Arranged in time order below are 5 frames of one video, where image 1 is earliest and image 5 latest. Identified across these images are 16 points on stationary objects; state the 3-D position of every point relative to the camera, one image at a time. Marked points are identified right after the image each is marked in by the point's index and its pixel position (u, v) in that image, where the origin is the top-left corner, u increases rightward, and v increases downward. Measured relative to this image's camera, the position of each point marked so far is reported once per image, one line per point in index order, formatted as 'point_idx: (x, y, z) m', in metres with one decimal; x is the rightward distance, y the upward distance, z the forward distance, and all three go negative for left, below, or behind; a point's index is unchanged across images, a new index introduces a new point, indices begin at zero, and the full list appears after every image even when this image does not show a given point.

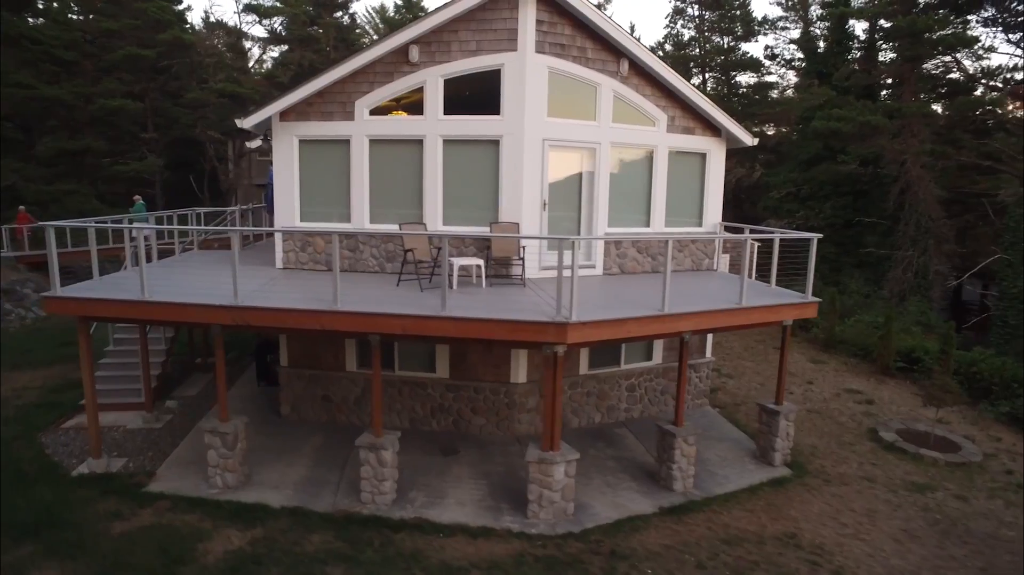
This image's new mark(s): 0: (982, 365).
0: (+10.5, -1.7, +13.6) m
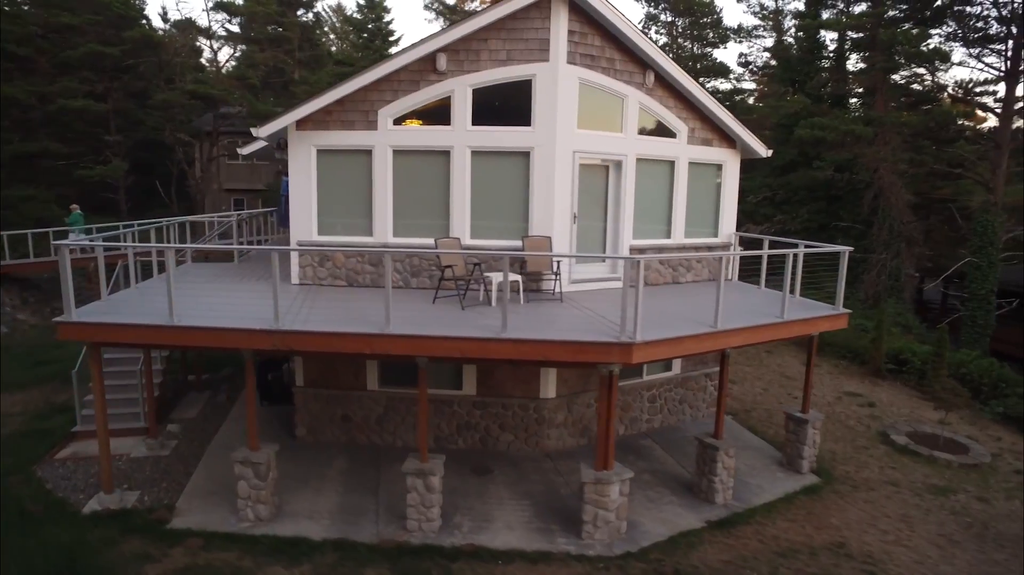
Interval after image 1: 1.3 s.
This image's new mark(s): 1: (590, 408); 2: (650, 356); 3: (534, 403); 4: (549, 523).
0: (+10.7, -1.8, +14.3) m
1: (+1.4, -2.1, +10.8) m
2: (+1.7, -0.8, +7.3) m
3: (+0.4, -1.9, +10.4) m
4: (+0.5, -3.2, +8.3) m
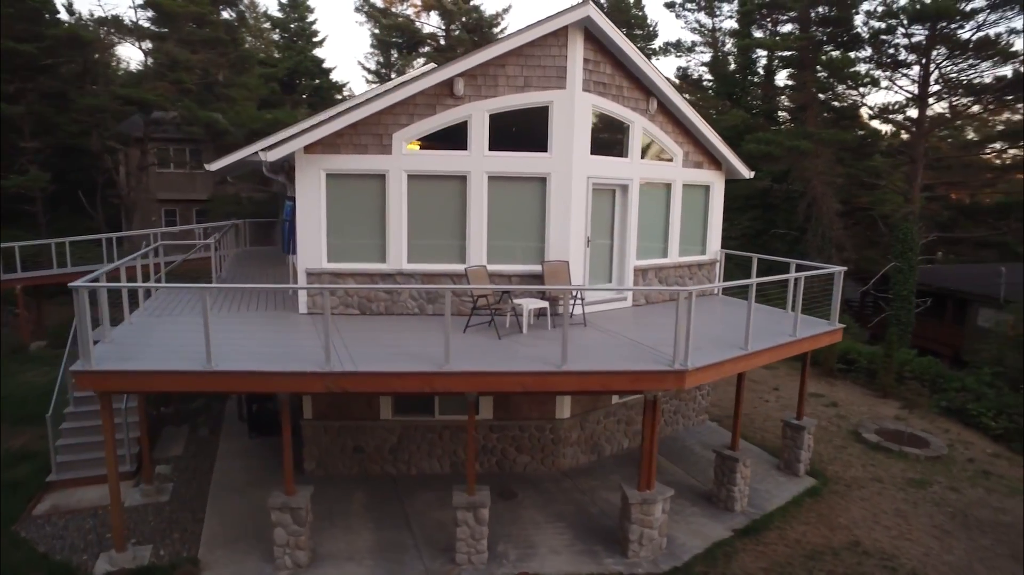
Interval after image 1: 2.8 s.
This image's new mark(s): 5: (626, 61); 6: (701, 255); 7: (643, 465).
0: (+10.3, -2.0, +15.8) m
1: (+1.6, -2.4, +11.1) m
2: (+2.3, -1.2, +7.7) m
3: (+0.6, -2.3, +10.5) m
4: (+1.1, -3.6, +8.5) m
5: (+1.9, +3.8, +10.1) m
6: (+3.9, +0.7, +12.5) m
7: (+1.7, -2.3, +8.1) m
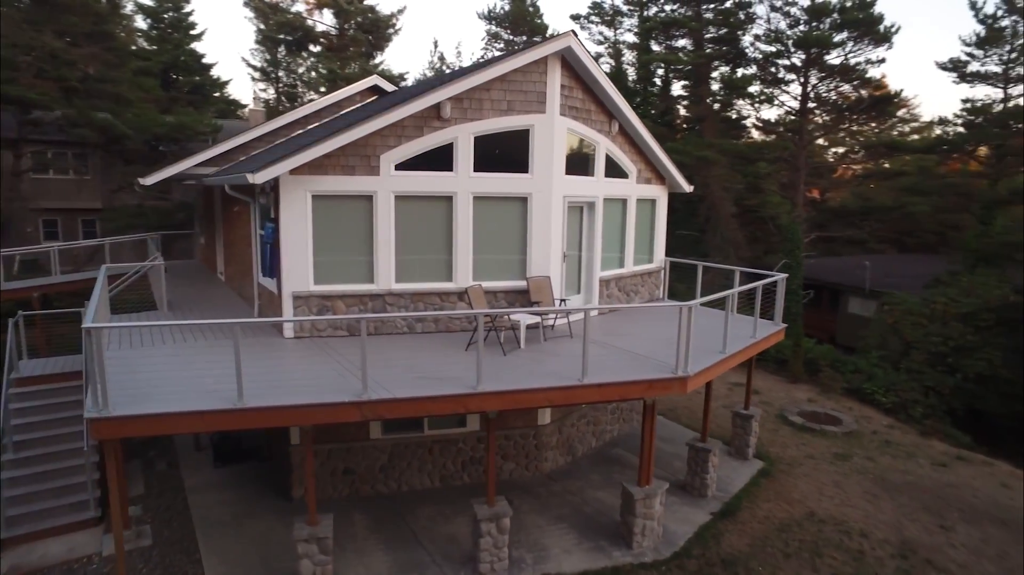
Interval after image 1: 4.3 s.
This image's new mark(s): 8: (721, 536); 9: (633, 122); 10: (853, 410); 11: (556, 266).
0: (+8.8, -1.9, +18.1) m
1: (+1.2, -2.6, +11.8) m
2: (+2.5, -1.3, +8.5) m
3: (+0.4, -2.6, +11.0) m
4: (+1.3, -3.8, +9.2) m
5: (+1.5, +3.6, +10.9) m
6: (+3.0, +0.5, +13.6) m
7: (+1.9, -2.5, +8.9) m
8: (+3.2, -3.8, +9.3) m
9: (+2.3, +3.1, +11.6) m
10: (+8.6, -3.1, +15.4) m
11: (+0.8, +0.4, +10.7) m
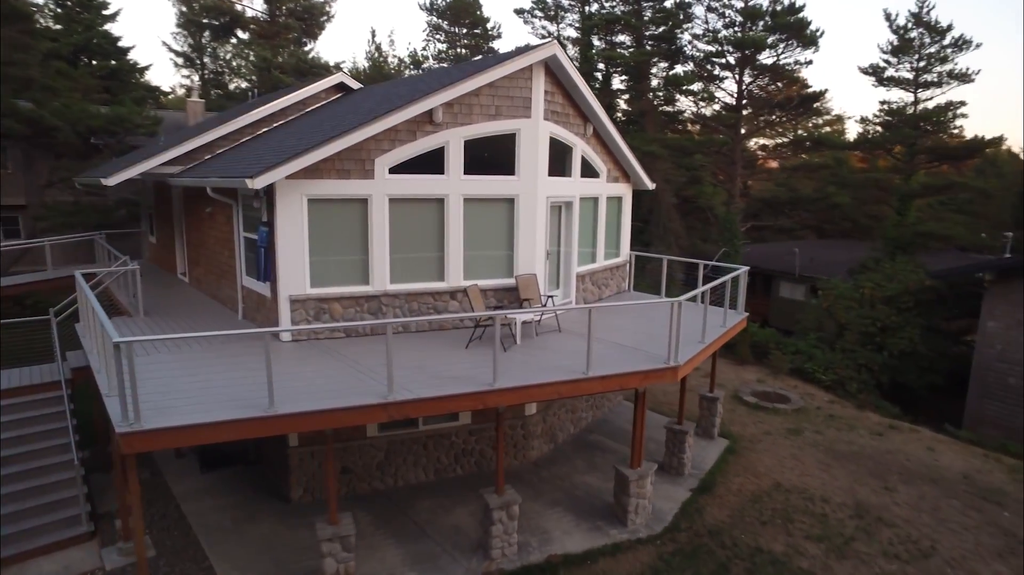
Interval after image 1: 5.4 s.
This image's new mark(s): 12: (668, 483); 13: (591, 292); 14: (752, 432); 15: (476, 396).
0: (+7.8, -1.5, +19.5) m
1: (+0.9, -2.6, +12.4) m
2: (+2.6, -1.3, +9.3) m
3: (+0.2, -2.5, +11.5) m
4: (+1.3, -3.7, +9.8) m
5: (+1.1, +3.6, +11.4) m
6: (+2.5, +0.7, +14.3) m
7: (+1.9, -2.5, +9.6) m
8: (+3.2, -3.7, +10.2) m
9: (+1.9, +3.2, +12.2) m
10: (+7.8, -2.7, +16.9) m
11: (+0.5, +0.4, +11.2) m
12: (+2.8, -3.5, +11.1) m
13: (+1.7, -0.1, +13.1) m
14: (+5.3, -3.2, +13.5) m
15: (-0.5, -1.4, +7.8) m
